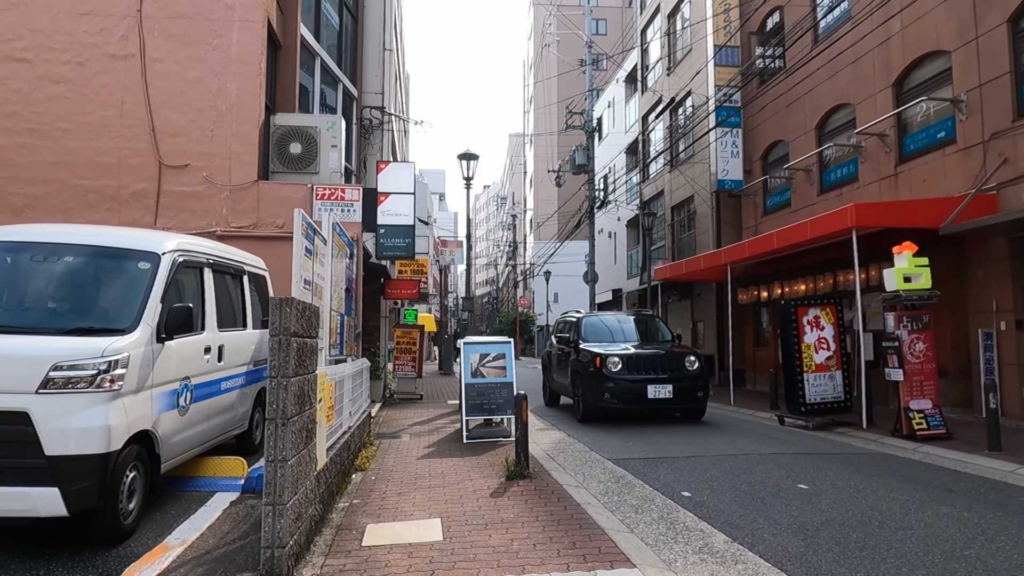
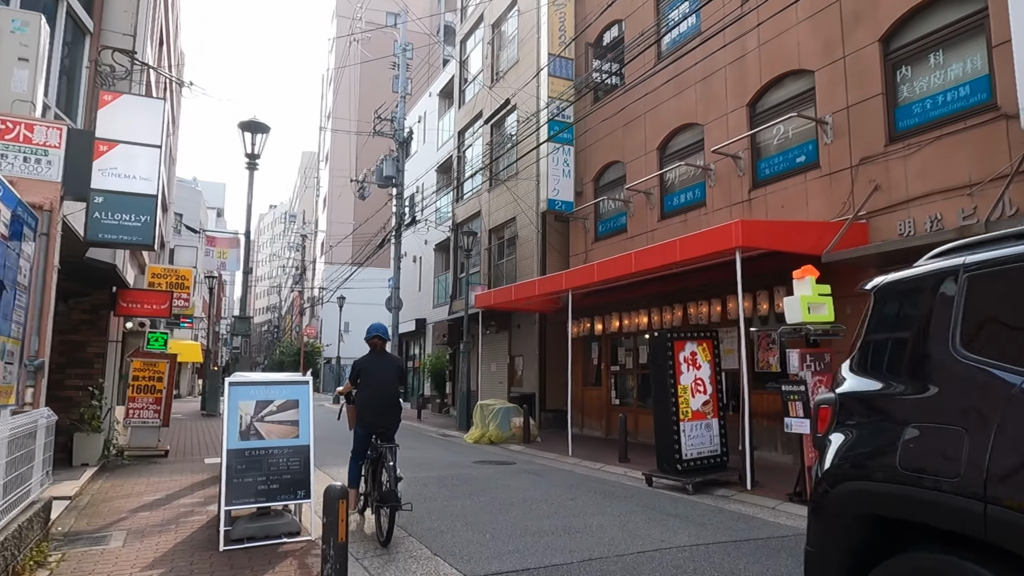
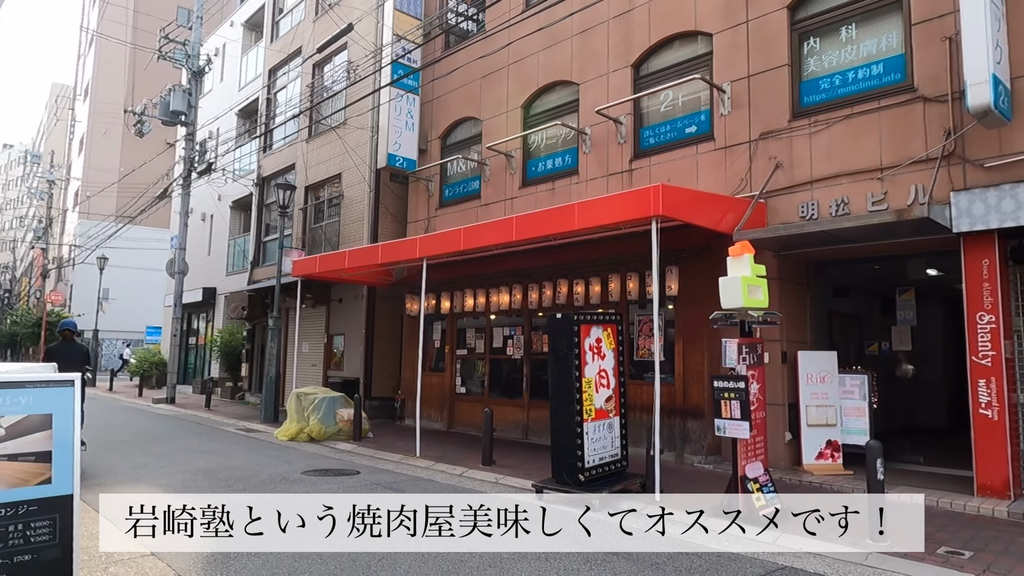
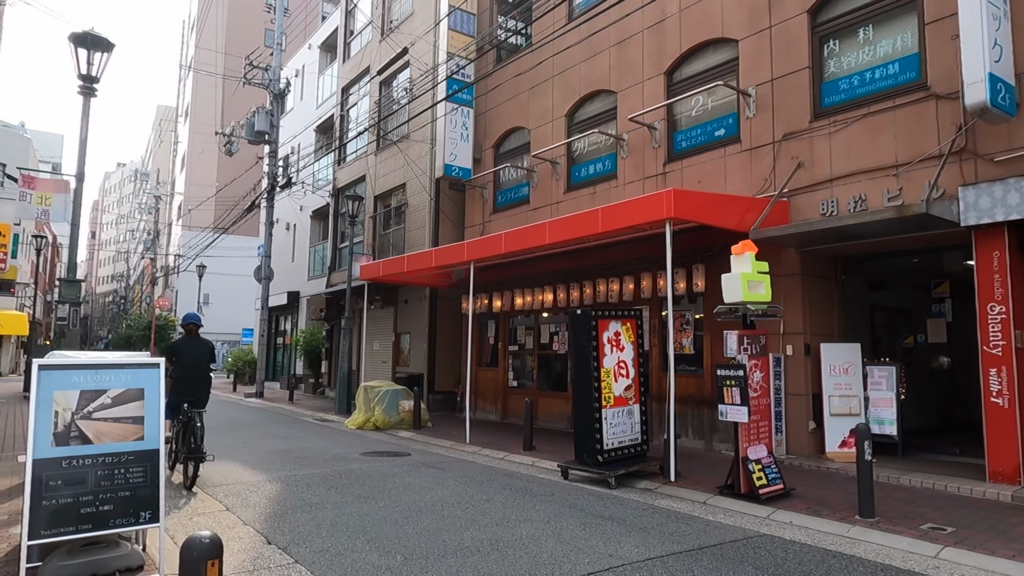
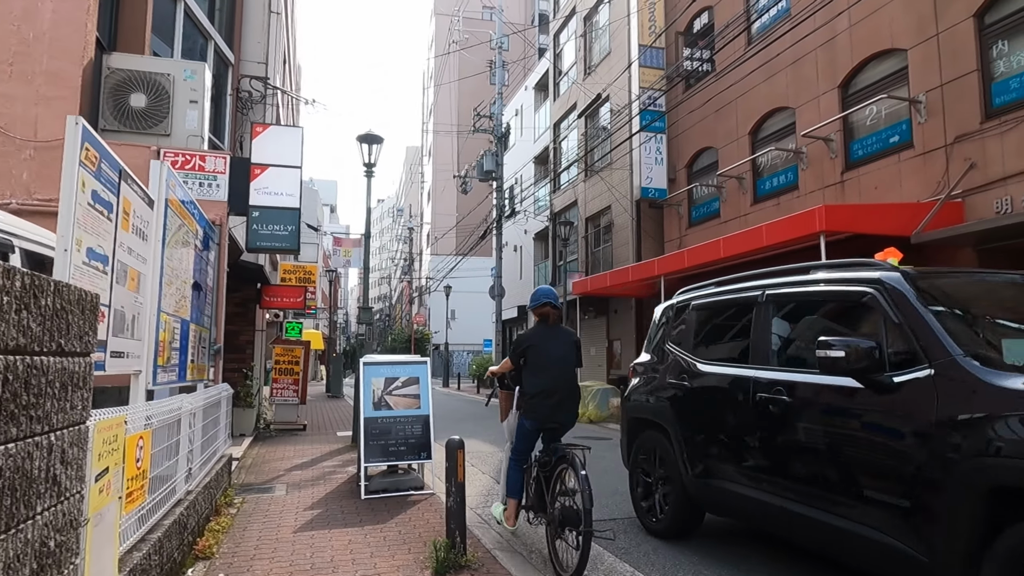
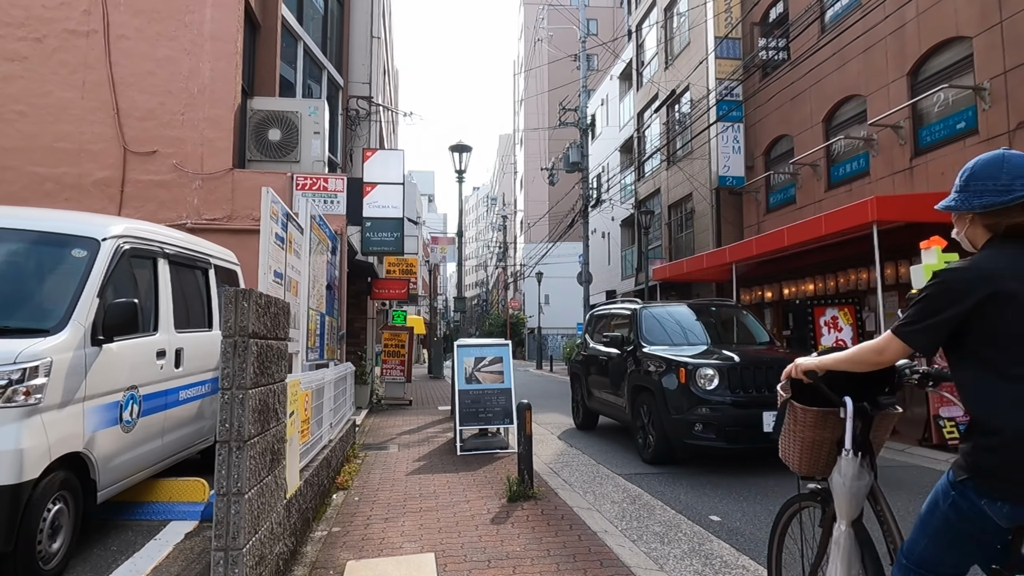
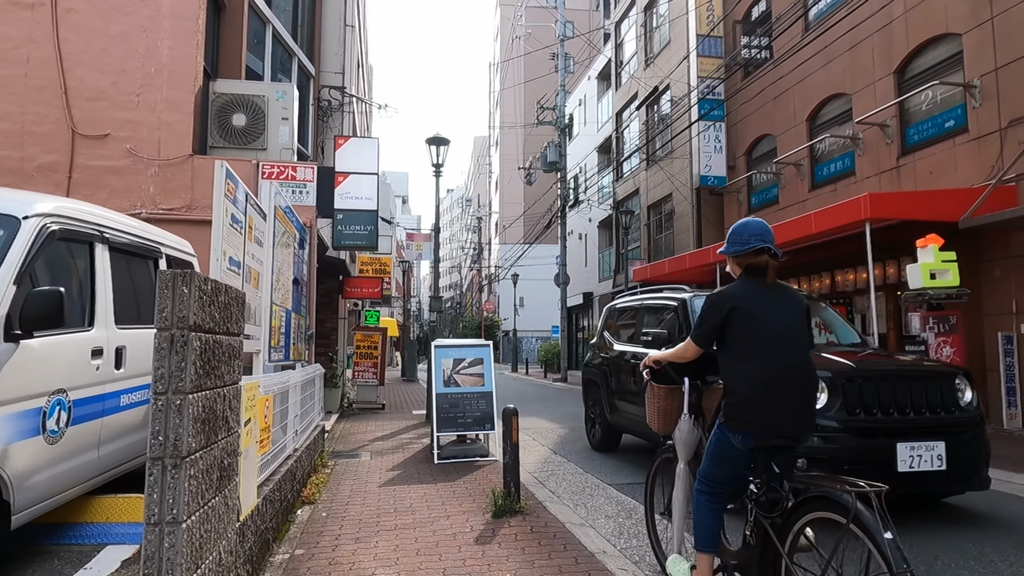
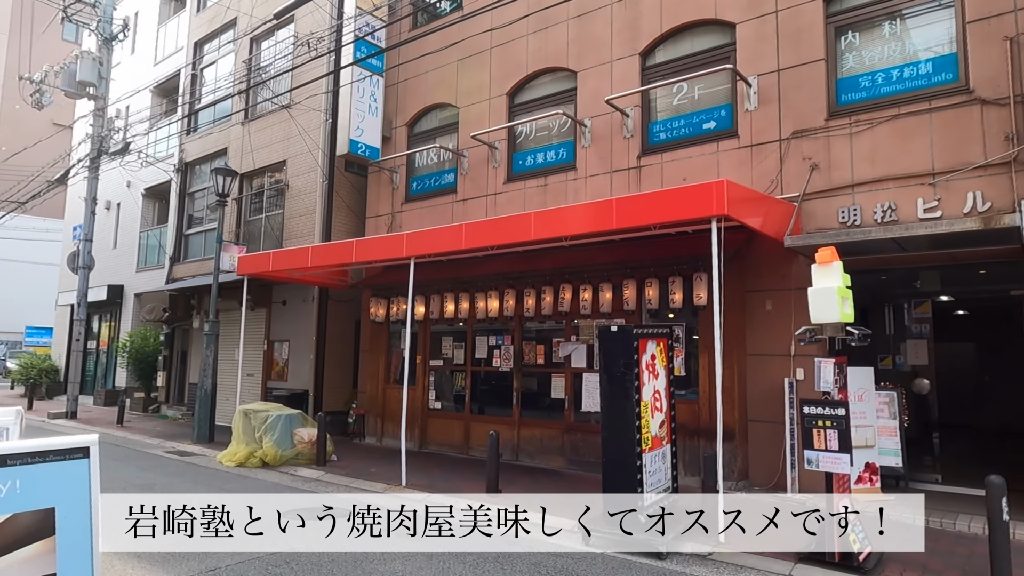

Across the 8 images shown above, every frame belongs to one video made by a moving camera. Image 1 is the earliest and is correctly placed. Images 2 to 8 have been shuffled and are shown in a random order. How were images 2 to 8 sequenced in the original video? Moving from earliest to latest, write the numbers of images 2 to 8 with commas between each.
6, 7, 5, 2, 4, 3, 8
